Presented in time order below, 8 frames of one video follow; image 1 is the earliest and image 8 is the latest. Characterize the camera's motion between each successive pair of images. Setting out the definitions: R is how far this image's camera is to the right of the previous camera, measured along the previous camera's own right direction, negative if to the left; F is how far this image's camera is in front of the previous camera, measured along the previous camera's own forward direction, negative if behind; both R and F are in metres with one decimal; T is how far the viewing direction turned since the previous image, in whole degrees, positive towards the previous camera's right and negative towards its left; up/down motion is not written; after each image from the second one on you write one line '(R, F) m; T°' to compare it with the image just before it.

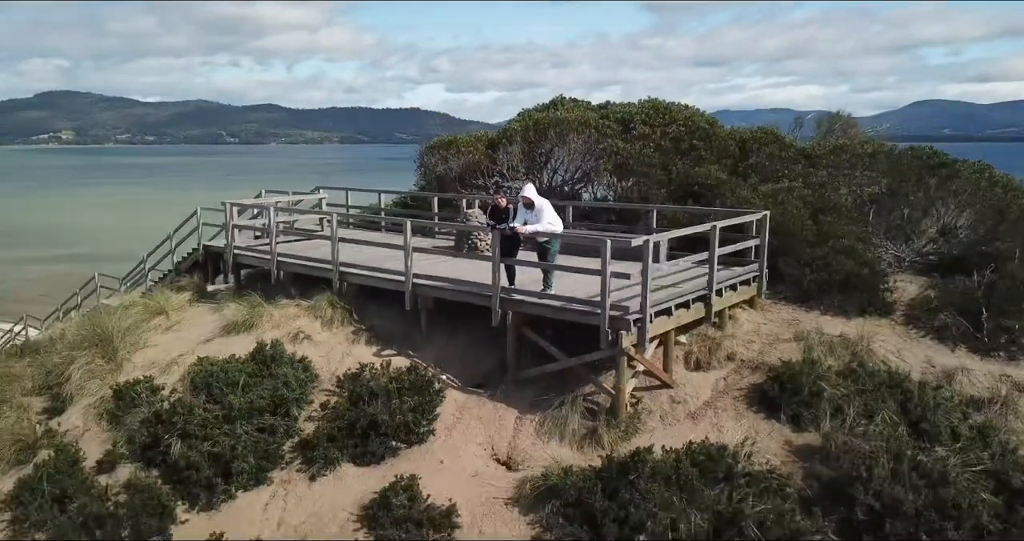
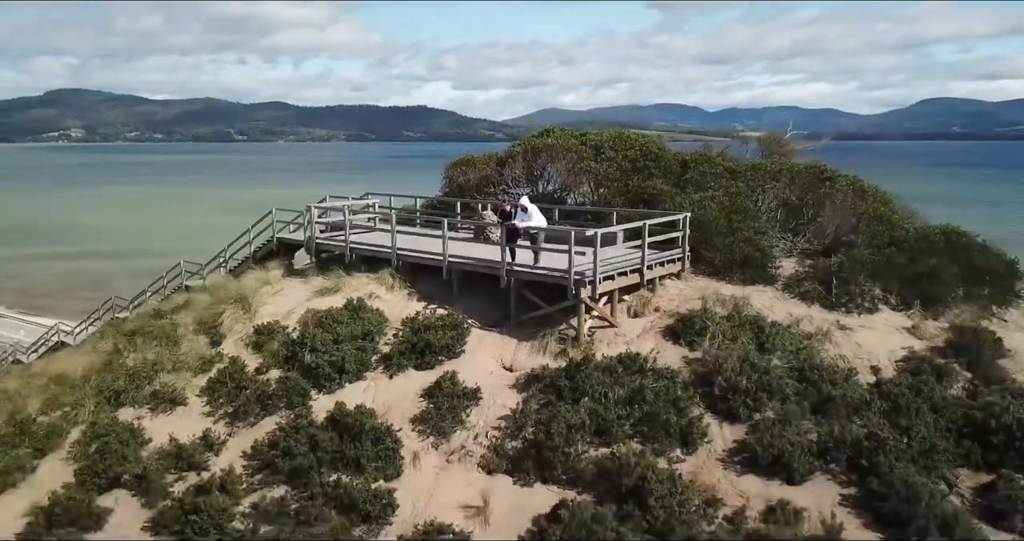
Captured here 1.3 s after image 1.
(0.0, -2.3) m; 0°
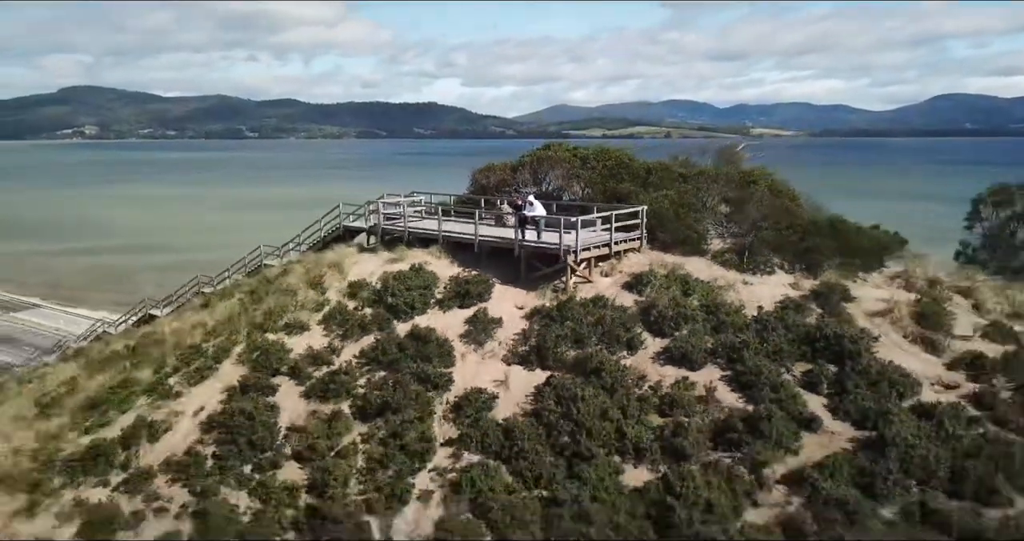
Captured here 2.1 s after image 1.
(0.0, -3.1) m; -1°
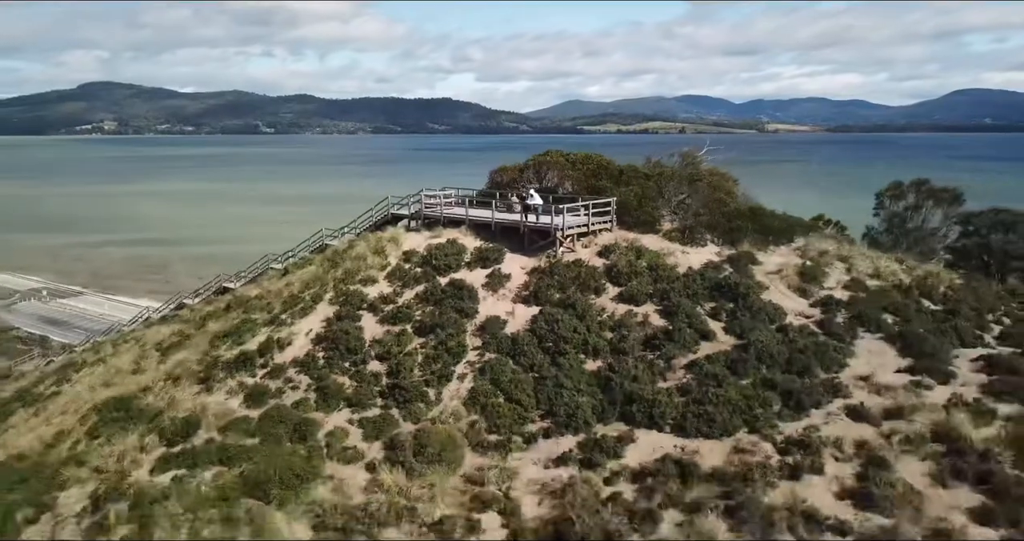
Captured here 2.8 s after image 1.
(+0.1, -3.9) m; -1°
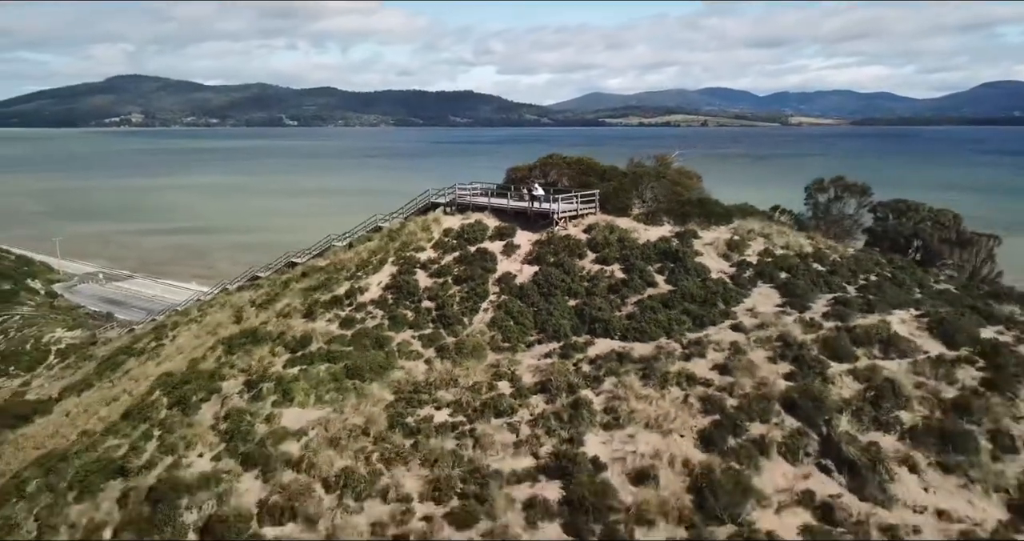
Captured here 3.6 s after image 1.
(+0.3, -5.2) m; -2°
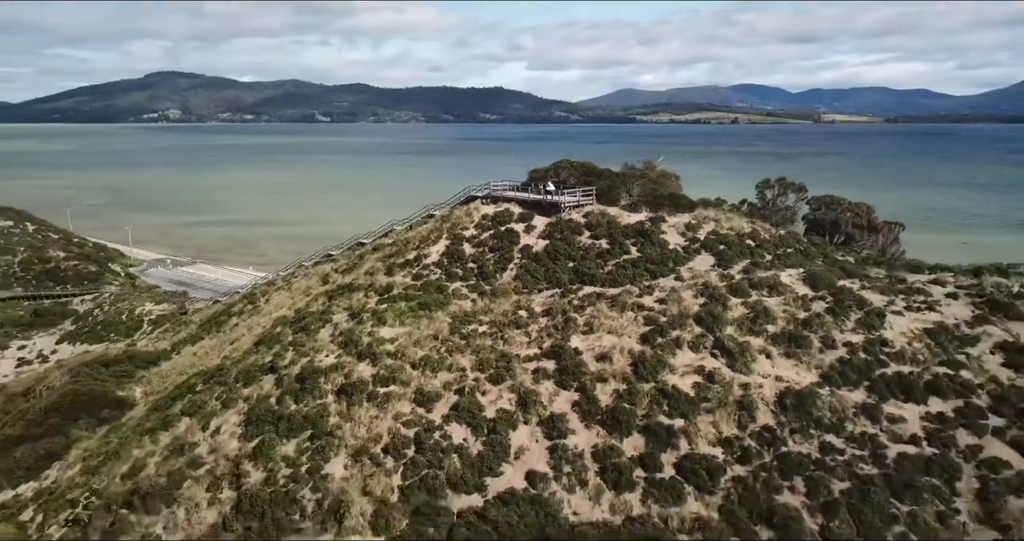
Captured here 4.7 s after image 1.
(+0.3, -7.2) m; -2°
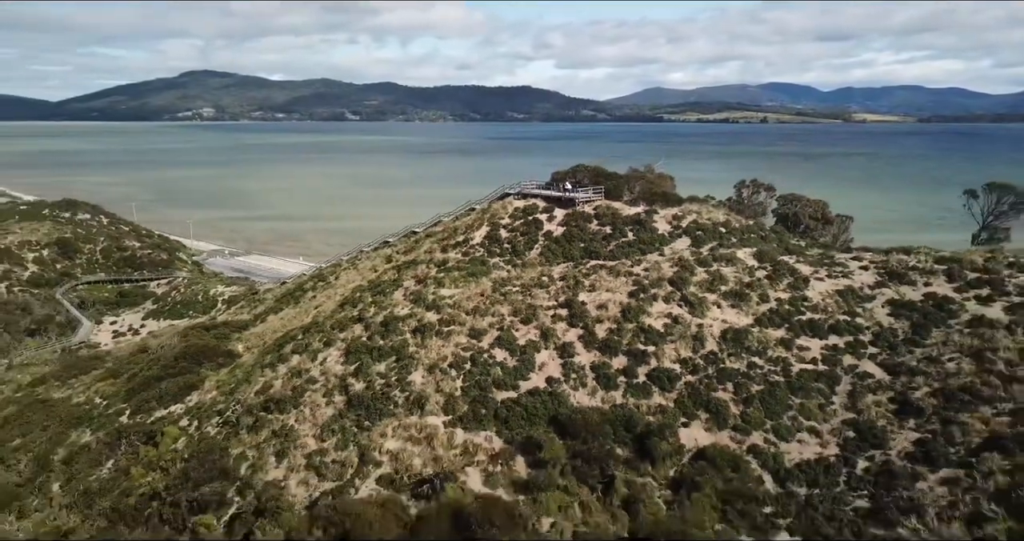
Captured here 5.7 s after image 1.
(0.0, -7.4) m; -2°
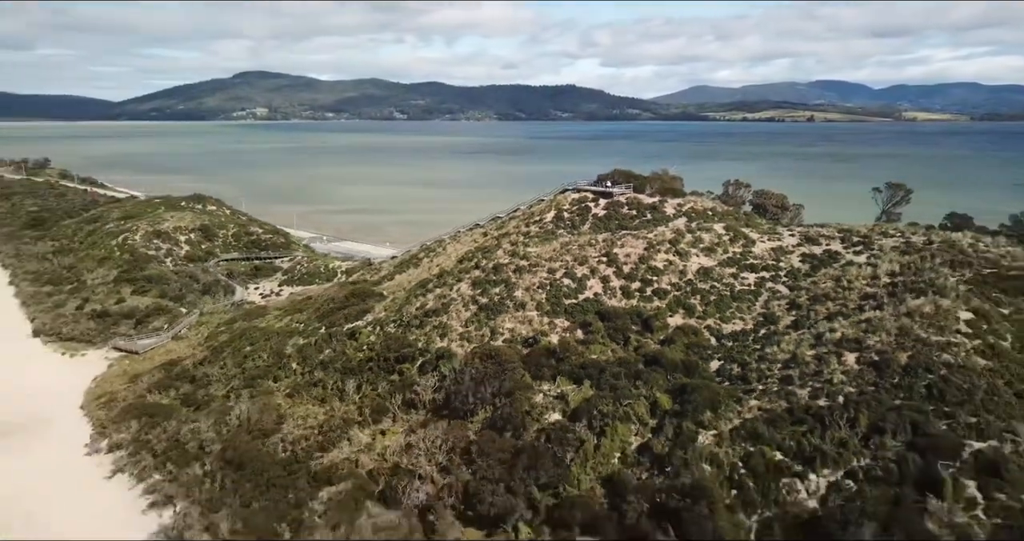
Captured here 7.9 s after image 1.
(-1.1, -17.3) m; -3°
